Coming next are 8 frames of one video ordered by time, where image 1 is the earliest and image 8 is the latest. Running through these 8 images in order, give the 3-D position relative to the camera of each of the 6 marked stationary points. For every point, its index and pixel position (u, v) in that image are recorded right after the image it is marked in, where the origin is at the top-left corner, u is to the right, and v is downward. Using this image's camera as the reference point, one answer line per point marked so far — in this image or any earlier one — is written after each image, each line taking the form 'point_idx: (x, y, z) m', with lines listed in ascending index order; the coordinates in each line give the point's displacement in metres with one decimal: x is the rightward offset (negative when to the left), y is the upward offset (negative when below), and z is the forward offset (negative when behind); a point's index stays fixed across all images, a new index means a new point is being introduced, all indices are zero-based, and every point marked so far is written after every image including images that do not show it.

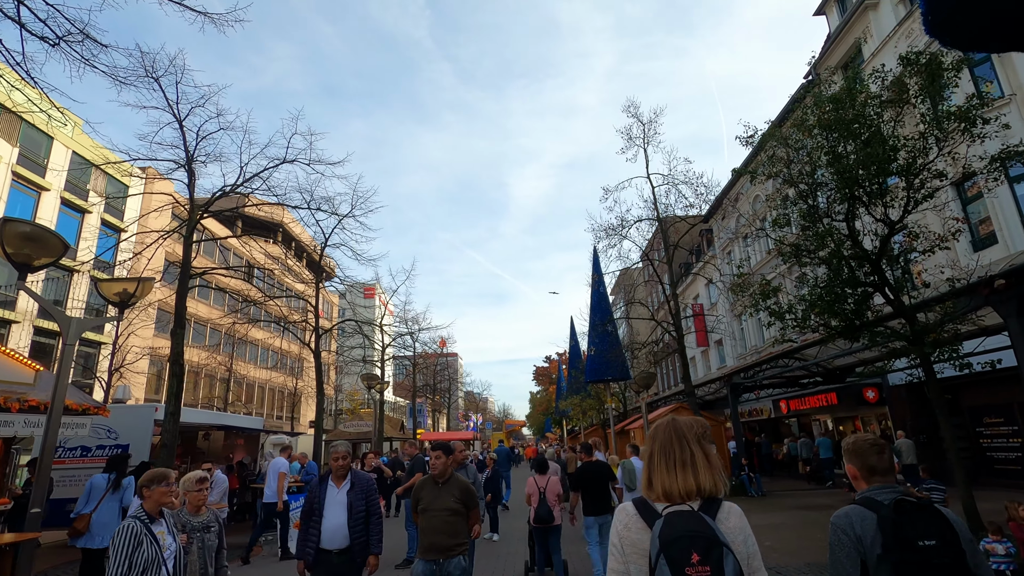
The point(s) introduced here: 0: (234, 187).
0: (-5.8, +2.1, +11.2) m
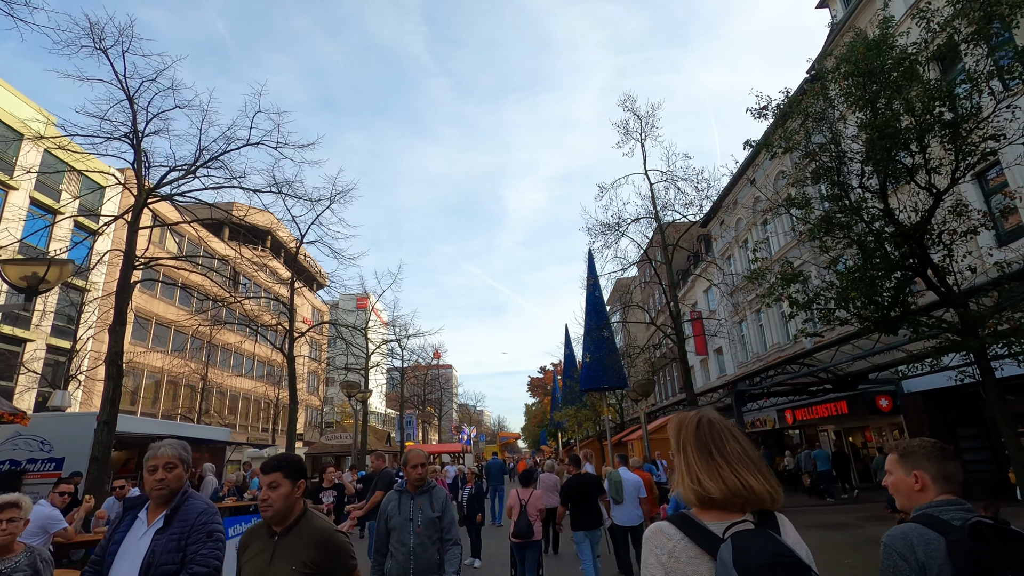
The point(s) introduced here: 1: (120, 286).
0: (-6.0, +2.2, +10.1) m
1: (-6.6, 0.0, +9.0) m
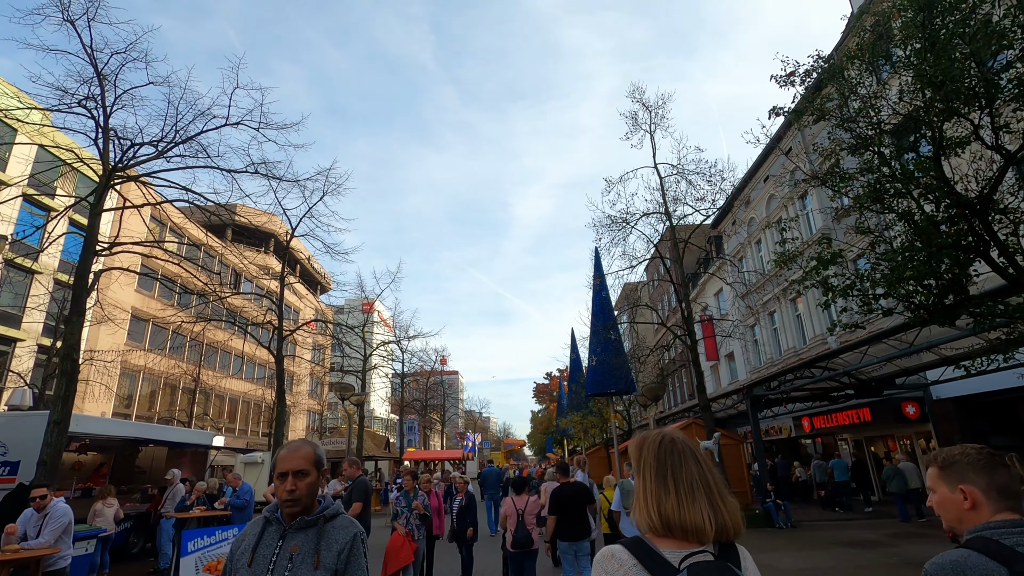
0: (-6.0, +2.4, +9.3) m
1: (-6.7, +0.2, +8.2) m
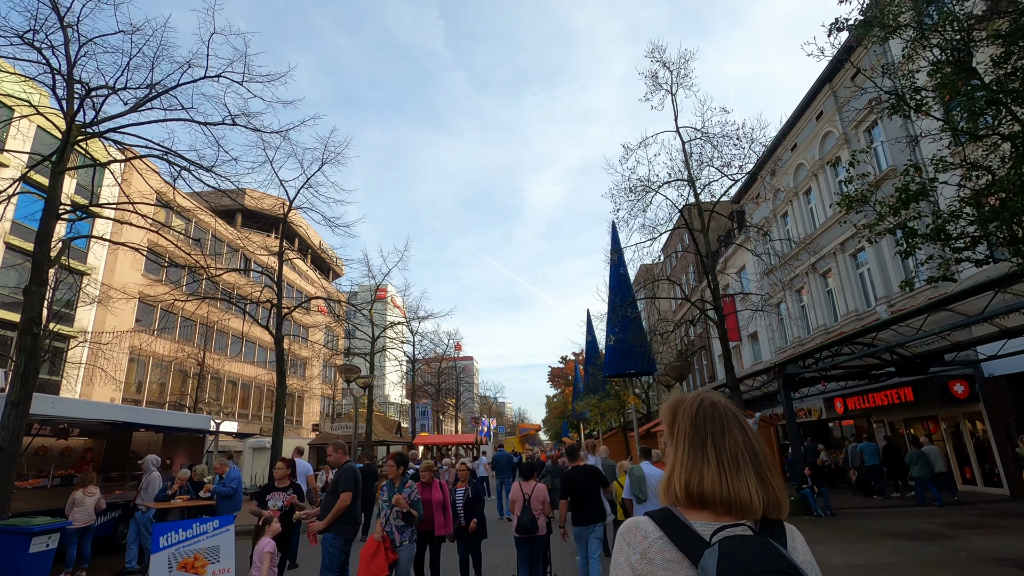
0: (-5.9, +2.9, +8.4) m
1: (-6.5, +0.7, +7.4) m
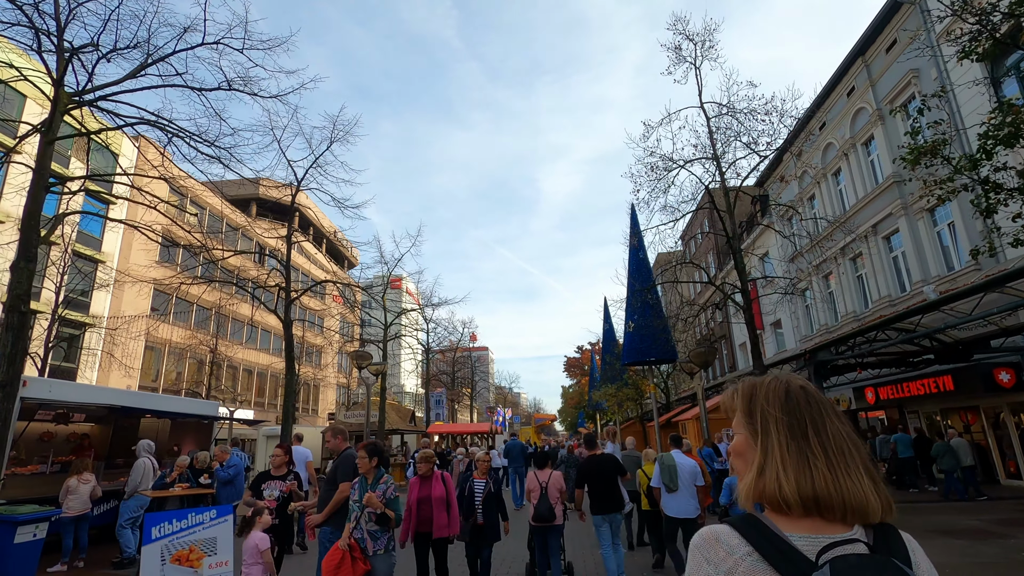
0: (-5.7, +3.2, +7.9) m
1: (-6.3, +1.0, +7.0) m
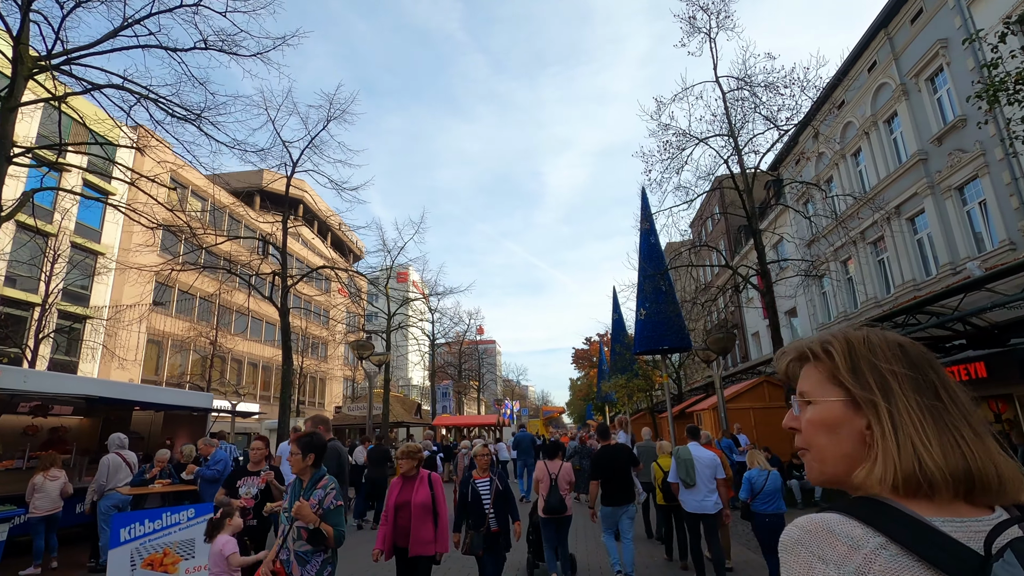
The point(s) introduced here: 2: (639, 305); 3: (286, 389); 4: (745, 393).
0: (-5.6, +3.5, +7.3) m
1: (-6.2, +1.2, +6.4) m
2: (+3.9, -0.5, +16.4) m
3: (-5.1, -2.3, +12.2) m
4: (+5.9, -2.7, +13.6) m
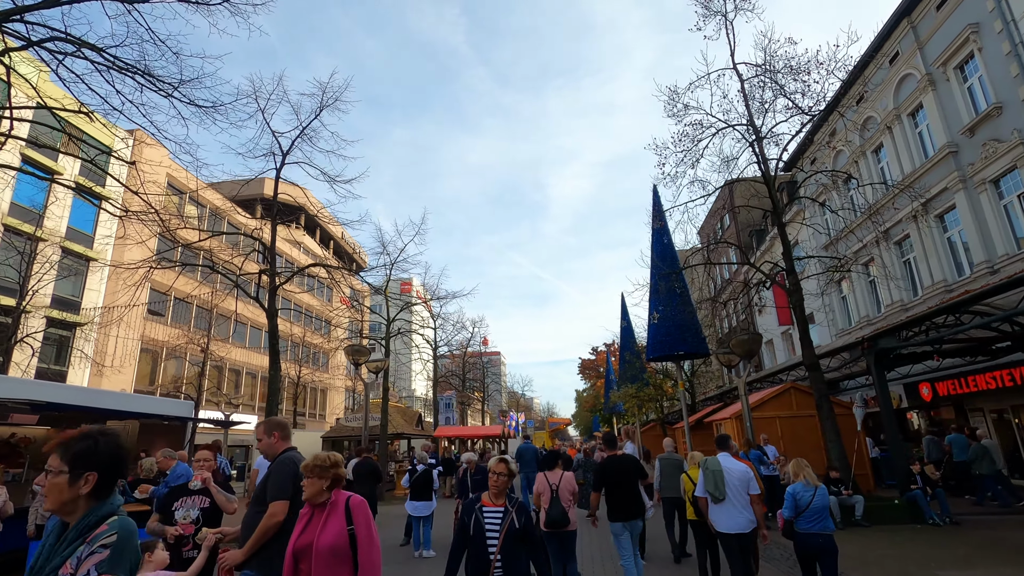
0: (-5.5, +3.6, +6.5) m
1: (-6.2, +1.4, +5.5) m
2: (+4.1, -0.5, +15.4) m
3: (-5.0, -2.3, +11.2) m
4: (+6.0, -2.6, +12.5) m
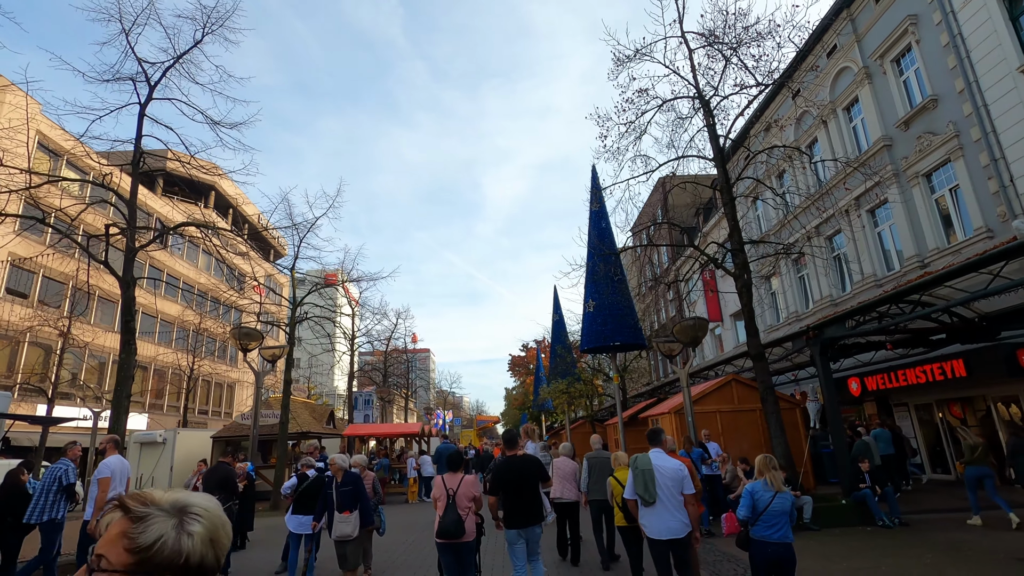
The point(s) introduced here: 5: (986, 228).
0: (-6.2, +4.2, +4.2) m
1: (-6.8, +2.0, +3.1) m
2: (+2.1, -0.1, +14.2) m
3: (-6.5, -1.6, +8.9) m
4: (+4.3, -2.3, +11.6) m
5: (+11.3, +1.4, +12.7) m
